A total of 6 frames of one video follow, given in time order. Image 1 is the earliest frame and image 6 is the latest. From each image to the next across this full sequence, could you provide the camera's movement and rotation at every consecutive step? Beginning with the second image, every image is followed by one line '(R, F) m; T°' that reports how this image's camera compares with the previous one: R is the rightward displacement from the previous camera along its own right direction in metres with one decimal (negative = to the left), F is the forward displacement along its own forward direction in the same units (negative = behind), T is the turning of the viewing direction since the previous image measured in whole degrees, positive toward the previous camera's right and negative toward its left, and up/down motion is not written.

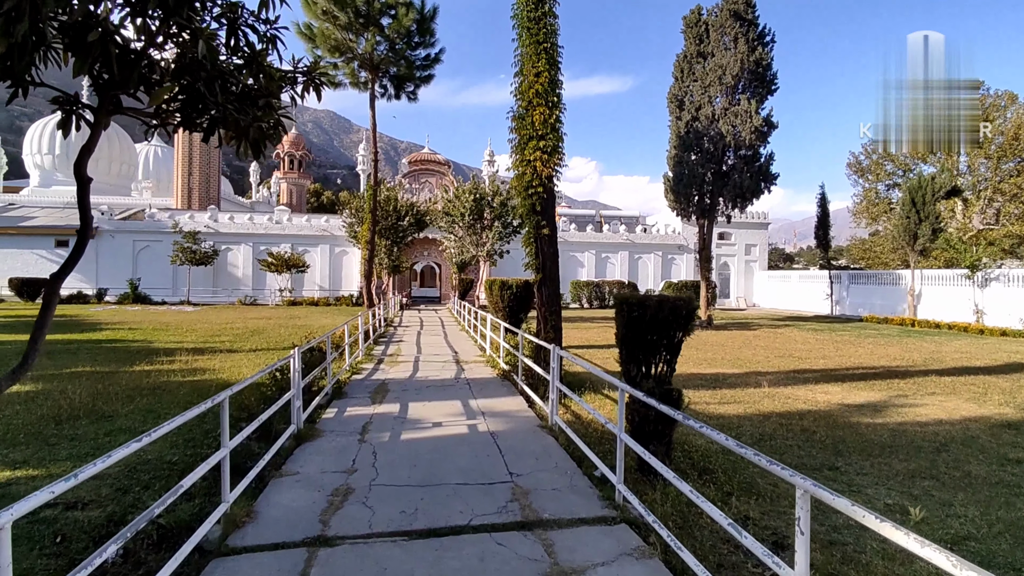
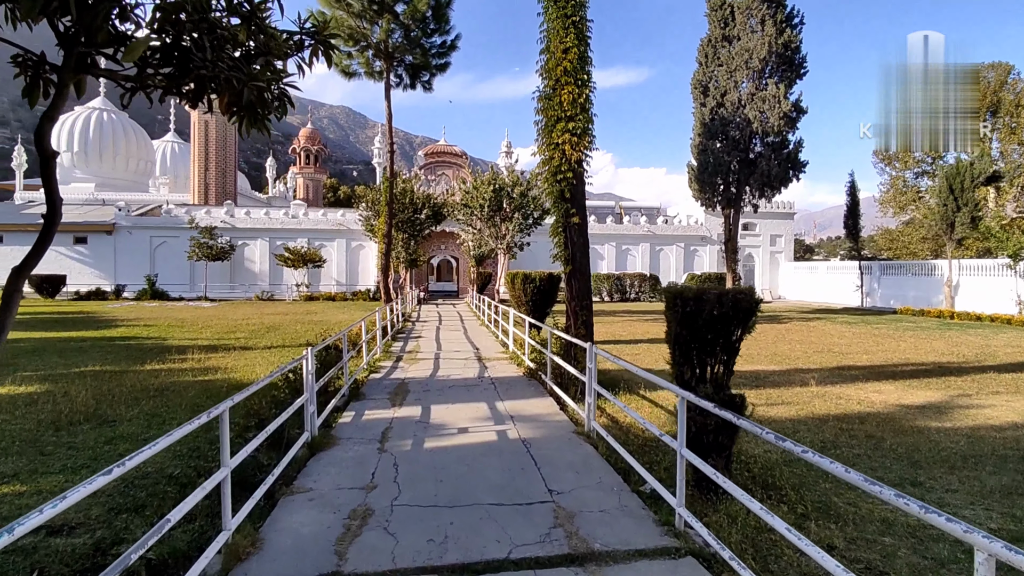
(-0.1, +0.5) m; -2°
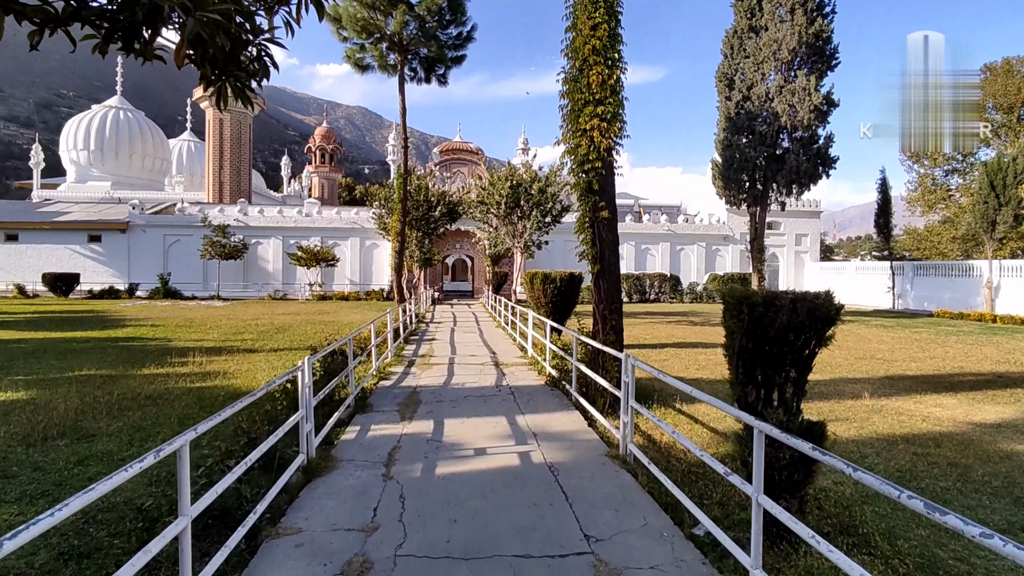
(-0.1, +0.7) m; -1°
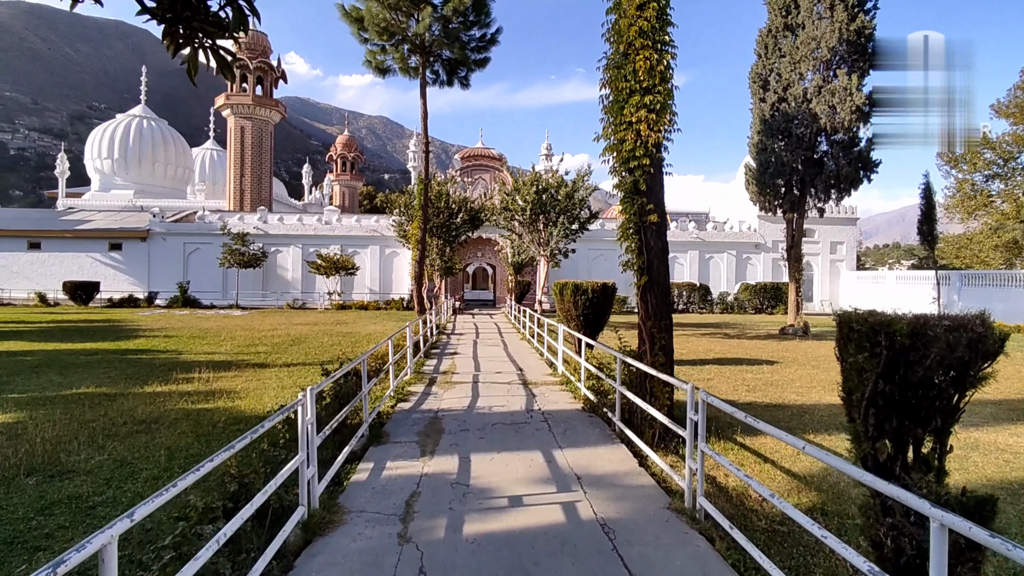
(-0.2, +0.8) m; -2°
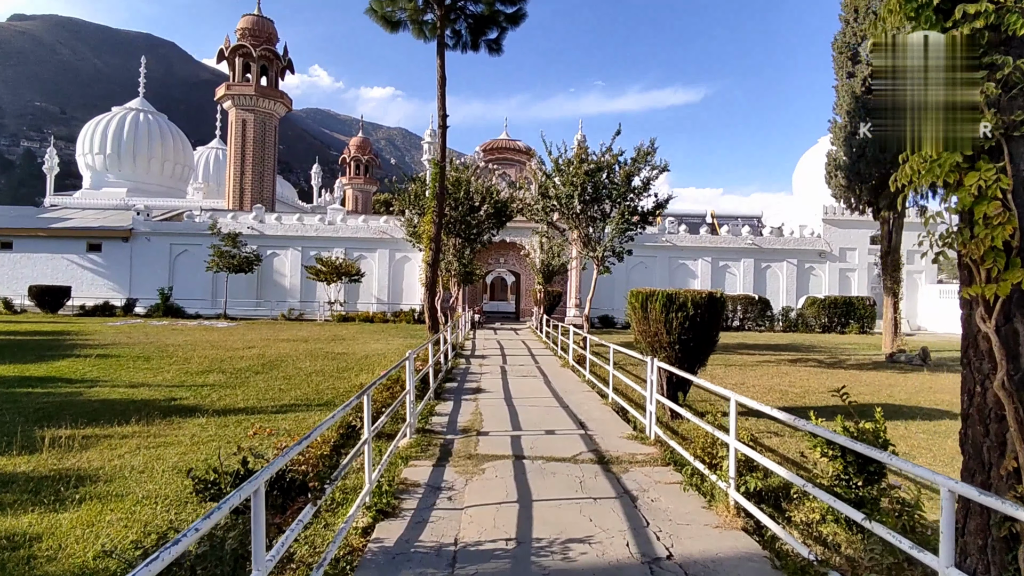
(-0.5, +3.7) m; -2°
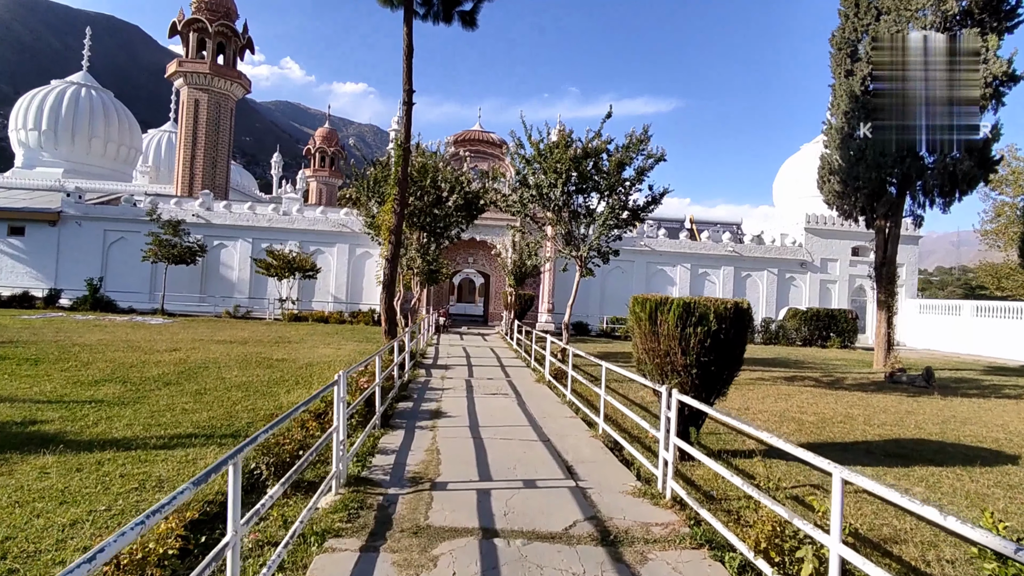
(0.0, +1.6) m; +3°
